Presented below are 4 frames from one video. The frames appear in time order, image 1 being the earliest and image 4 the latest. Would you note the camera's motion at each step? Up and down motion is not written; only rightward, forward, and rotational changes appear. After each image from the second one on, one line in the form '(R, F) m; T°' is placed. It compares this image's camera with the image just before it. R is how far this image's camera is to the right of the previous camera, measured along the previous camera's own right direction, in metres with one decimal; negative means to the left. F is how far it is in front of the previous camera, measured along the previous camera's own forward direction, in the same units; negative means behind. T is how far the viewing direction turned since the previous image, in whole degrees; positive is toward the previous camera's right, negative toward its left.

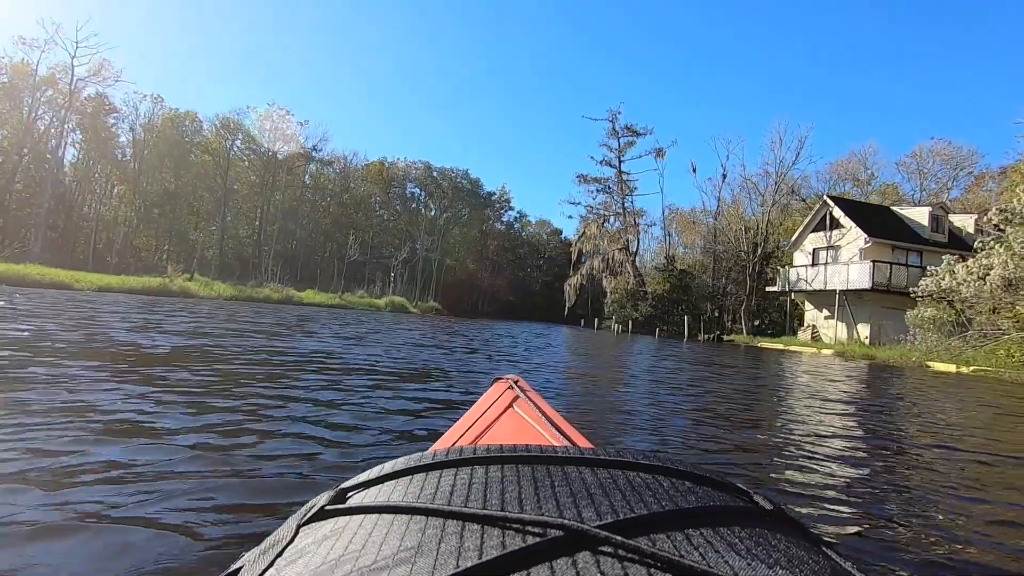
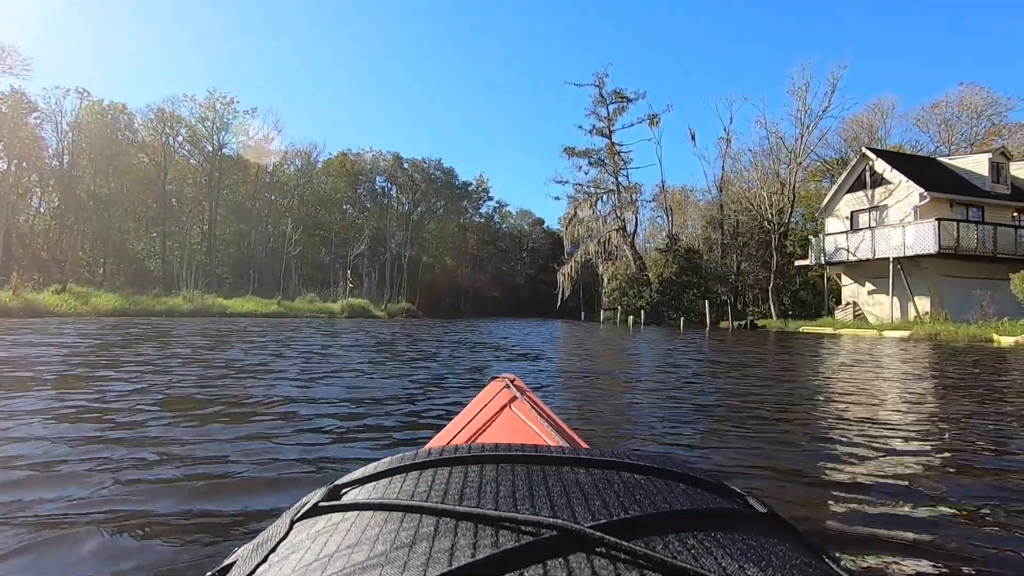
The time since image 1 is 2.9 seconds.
(-0.1, +1.7) m; +2°
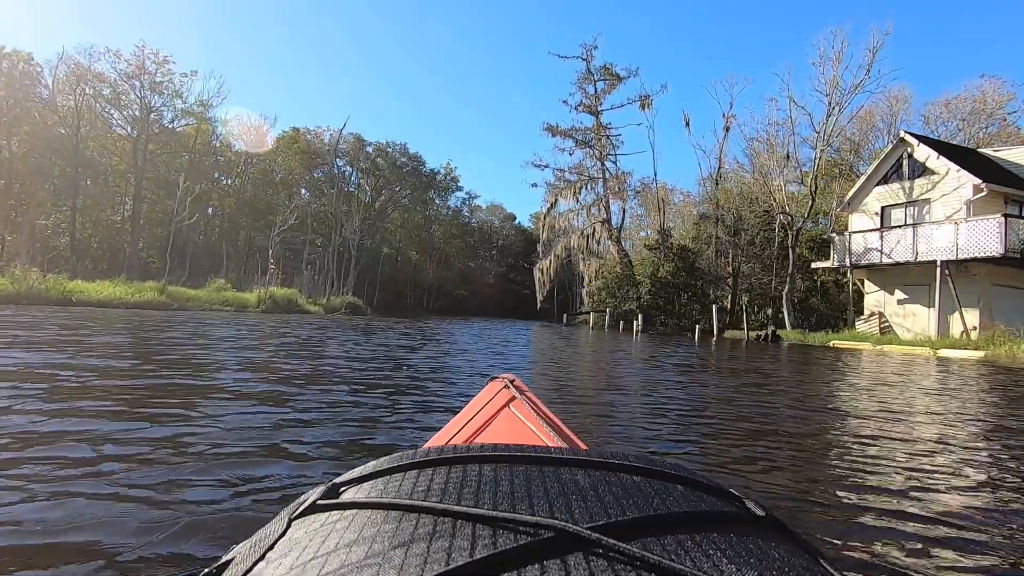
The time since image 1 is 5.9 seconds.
(0.0, +1.5) m; +3°
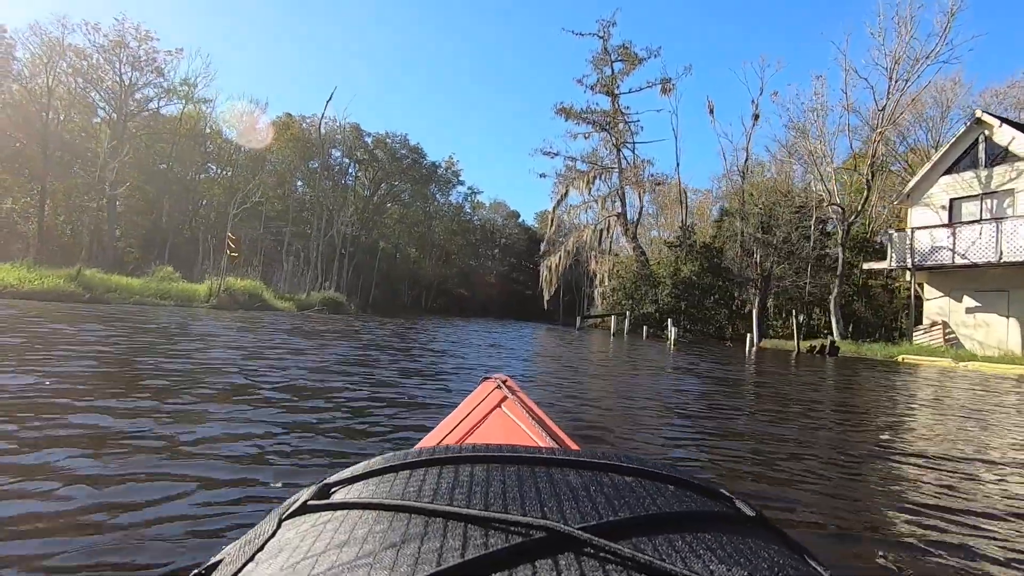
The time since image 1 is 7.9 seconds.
(-0.1, +1.0) m; 0°
